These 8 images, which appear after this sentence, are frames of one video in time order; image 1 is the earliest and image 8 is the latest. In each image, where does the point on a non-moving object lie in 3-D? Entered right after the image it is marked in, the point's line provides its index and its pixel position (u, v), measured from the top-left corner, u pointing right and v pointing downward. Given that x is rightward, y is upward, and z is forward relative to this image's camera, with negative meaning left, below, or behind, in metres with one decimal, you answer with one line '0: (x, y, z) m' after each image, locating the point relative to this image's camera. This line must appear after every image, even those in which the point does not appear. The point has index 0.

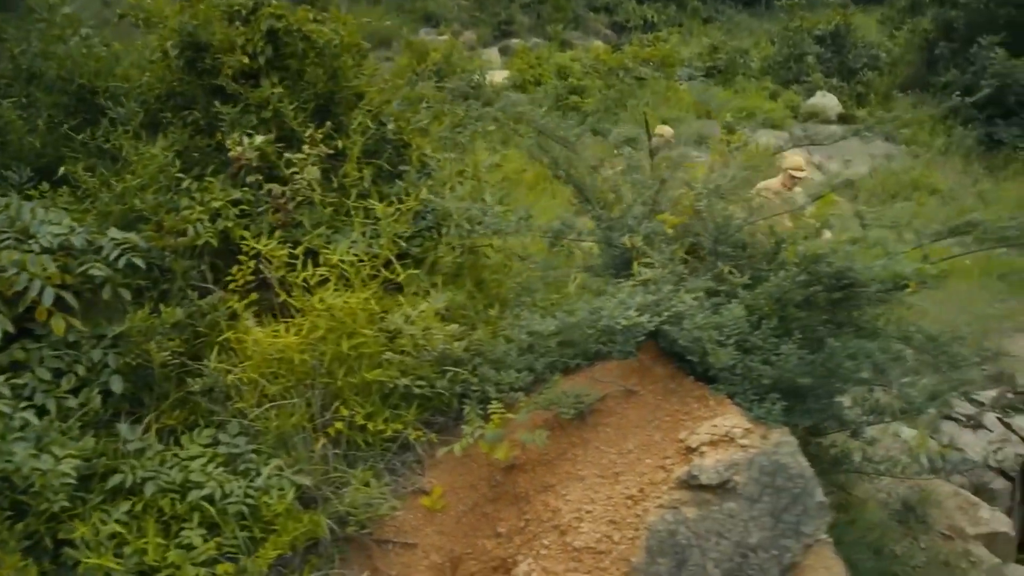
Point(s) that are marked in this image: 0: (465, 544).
0: (-0.2, -1.0, +3.7) m
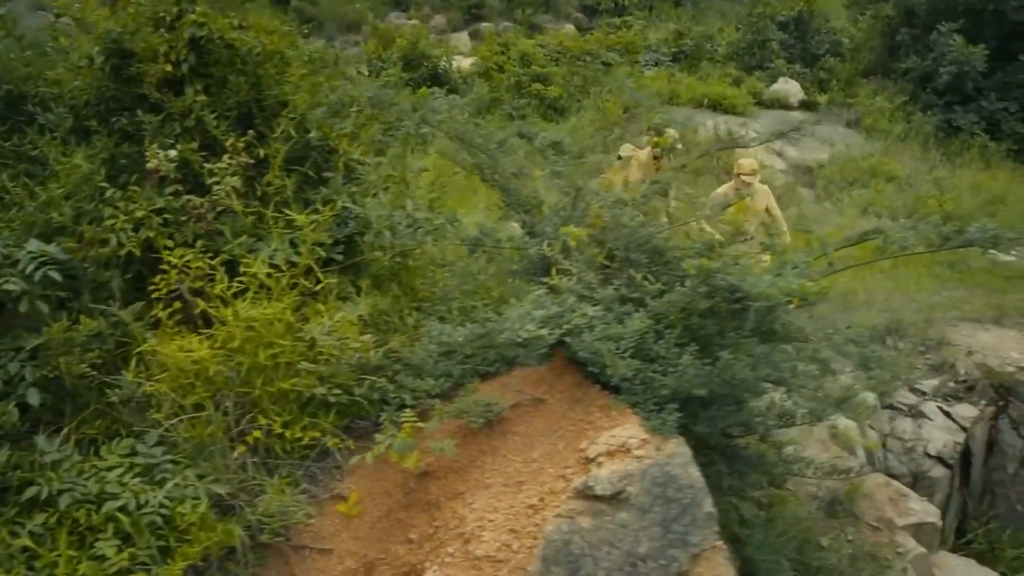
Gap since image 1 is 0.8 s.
0: (-0.5, -1.1, +3.8) m
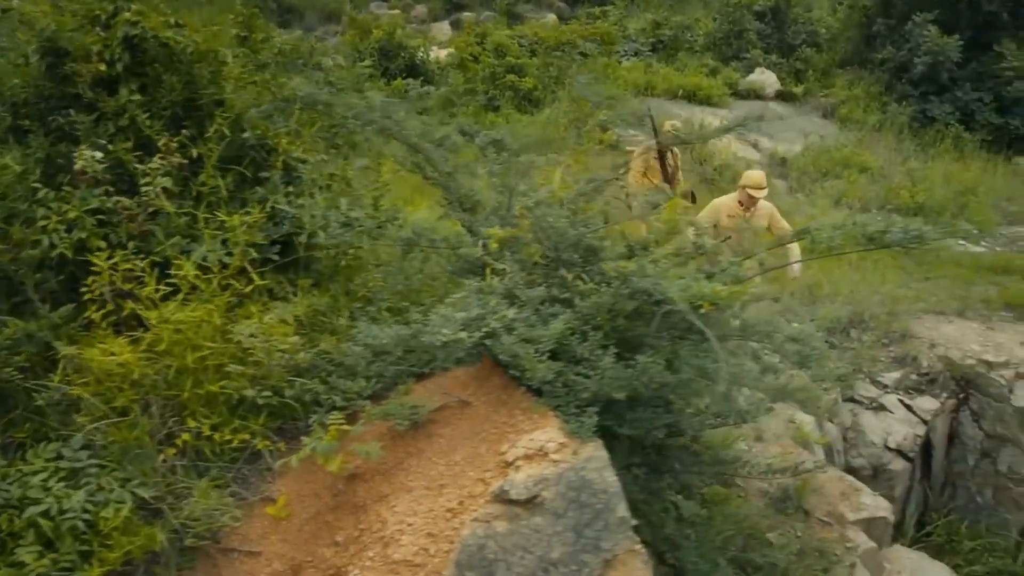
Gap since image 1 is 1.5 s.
0: (-0.8, -1.1, +3.8) m
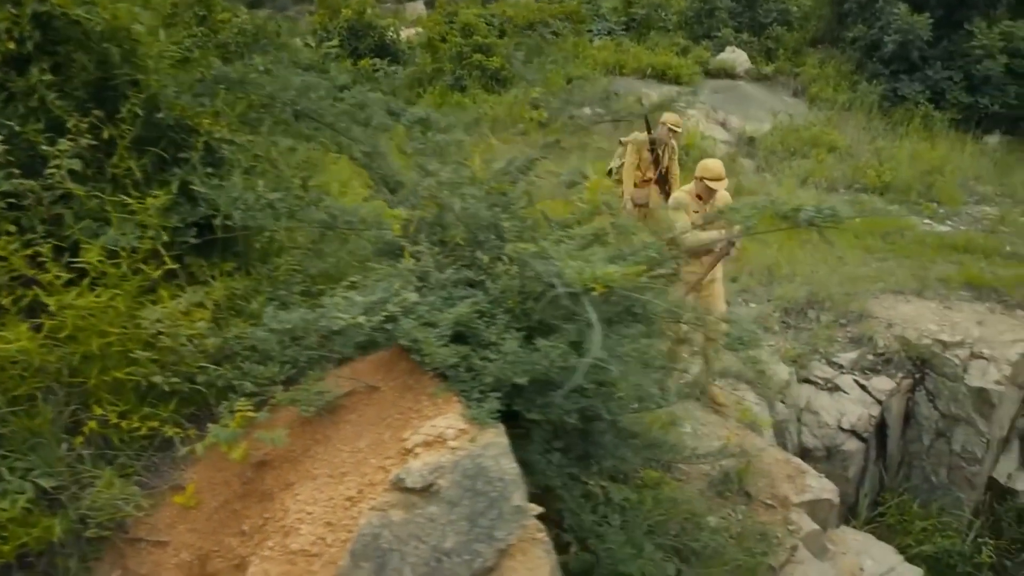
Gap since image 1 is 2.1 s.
0: (-1.2, -1.0, +3.7) m
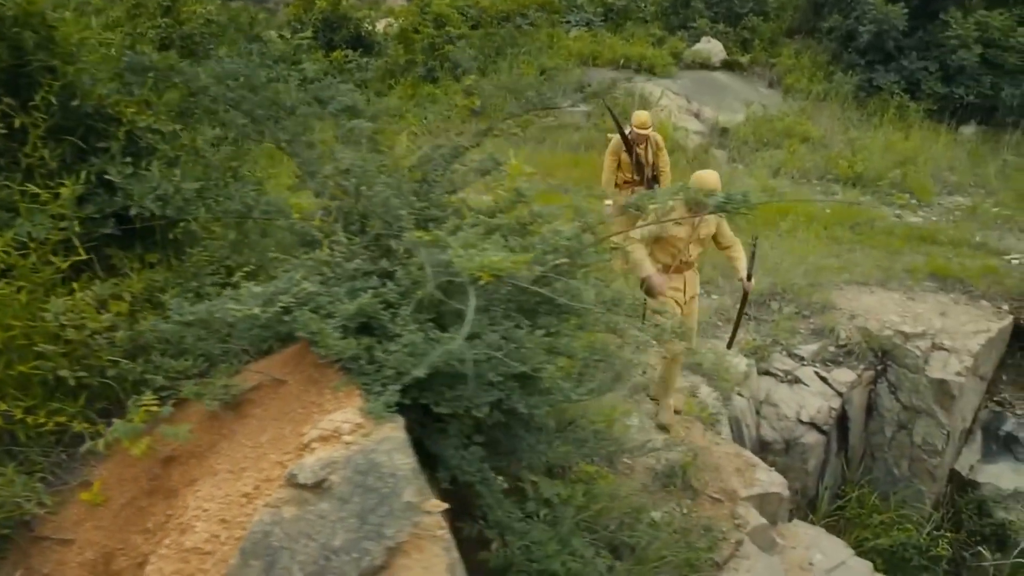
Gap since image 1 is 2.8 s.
0: (-1.6, -1.0, +3.6) m
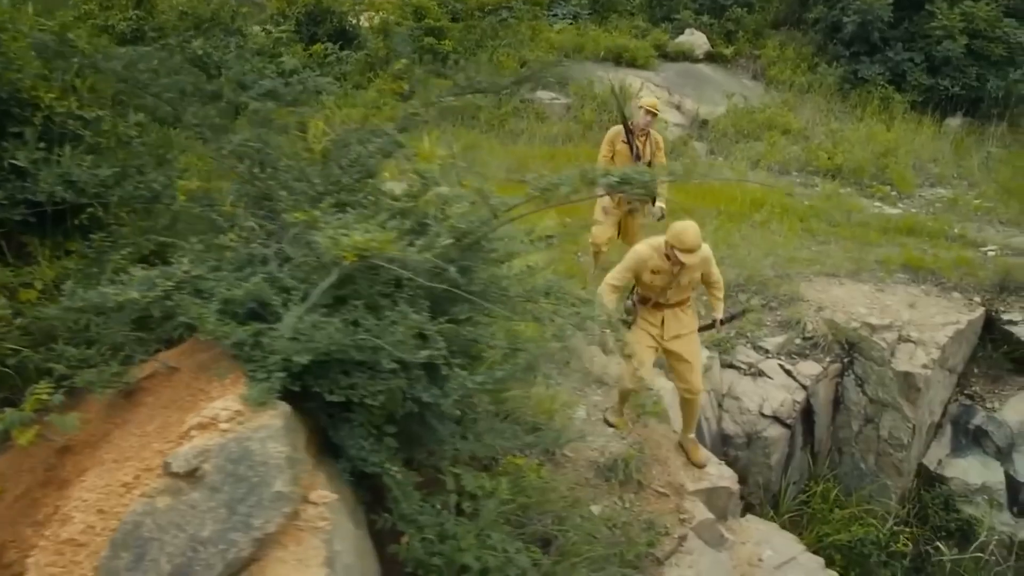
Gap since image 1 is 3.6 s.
0: (-1.9, -0.9, +3.5) m
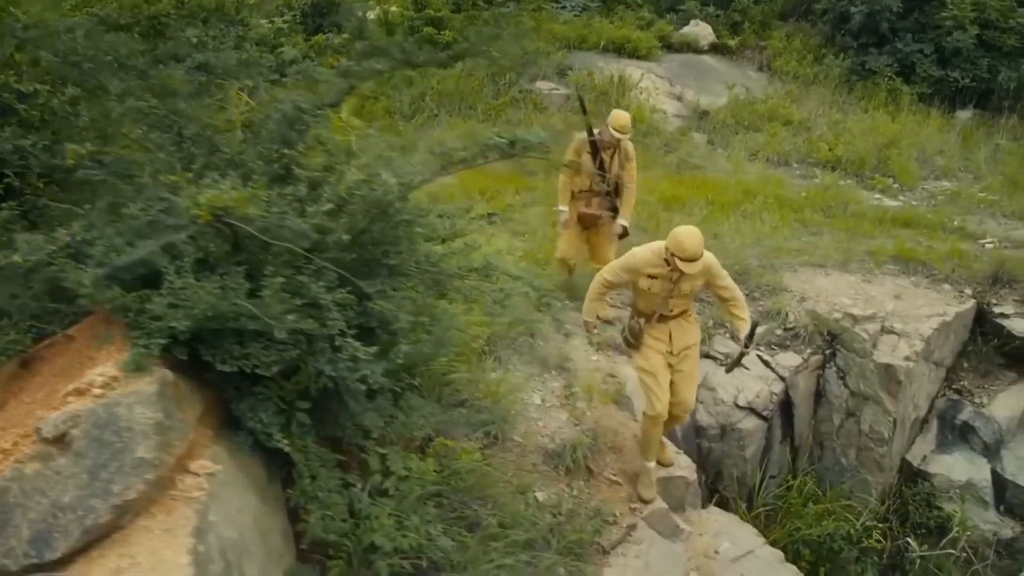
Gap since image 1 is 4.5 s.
0: (-2.3, -0.8, +3.5) m
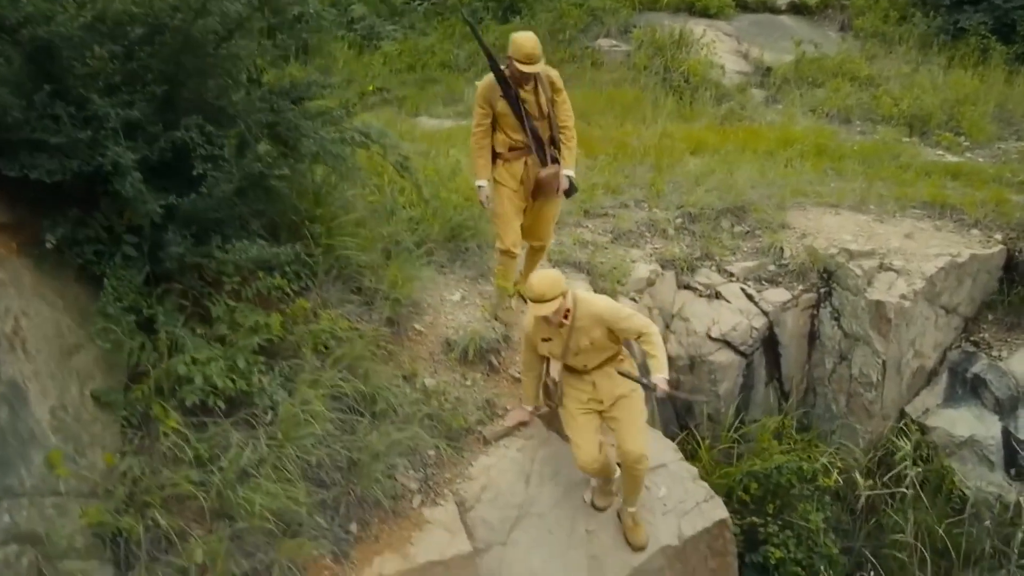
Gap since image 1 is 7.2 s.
0: (-3.1, 0.0, +3.8) m
